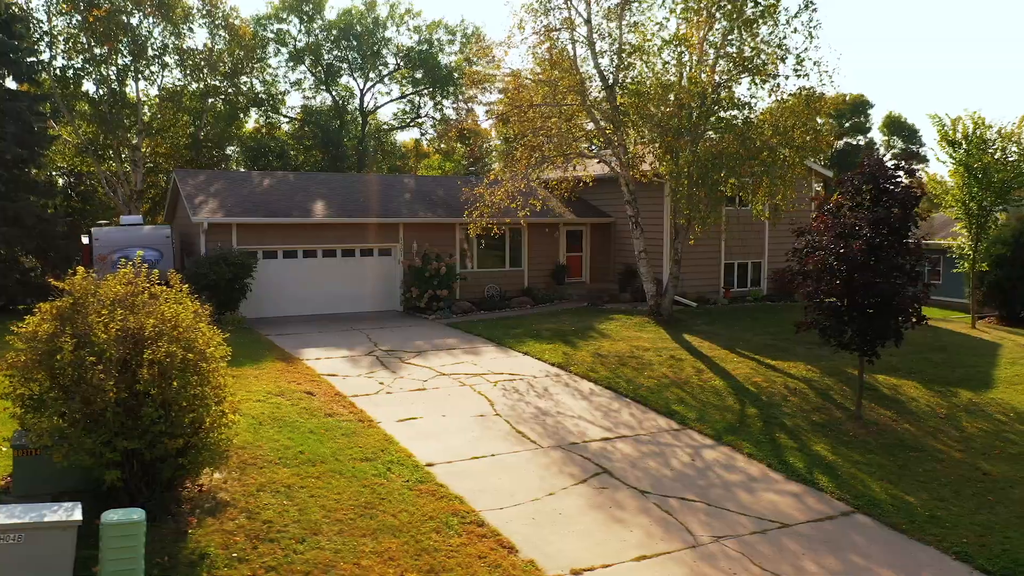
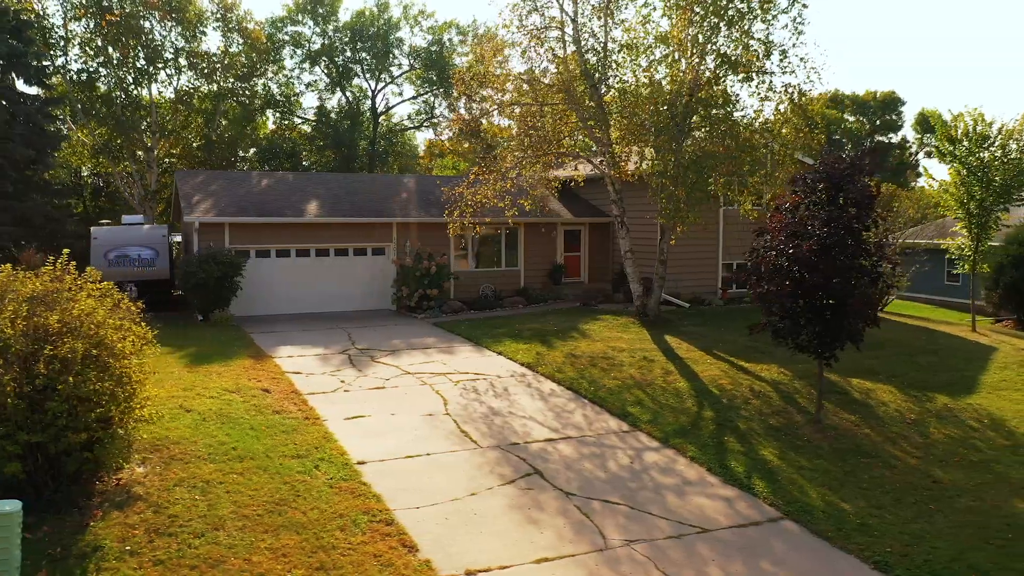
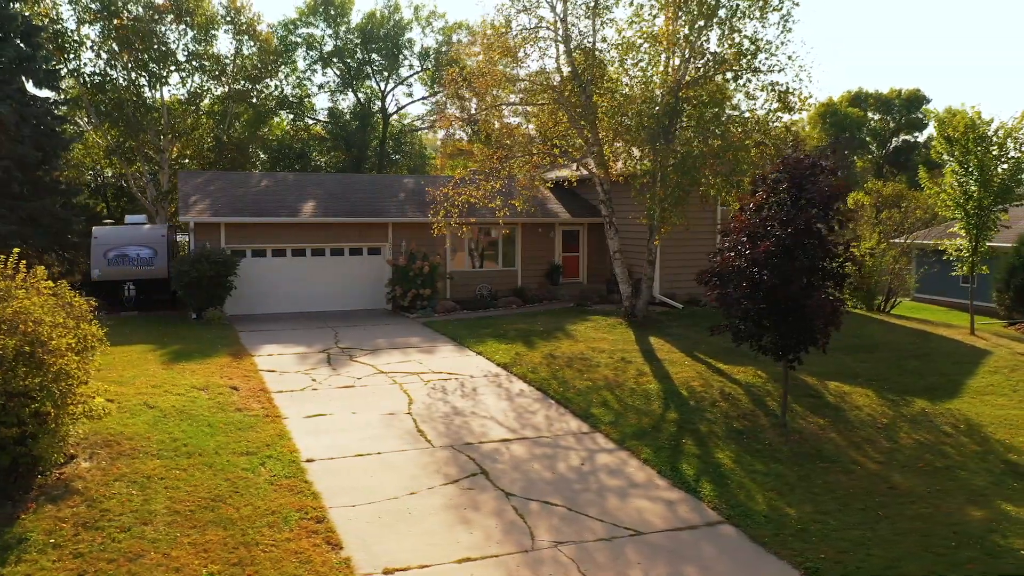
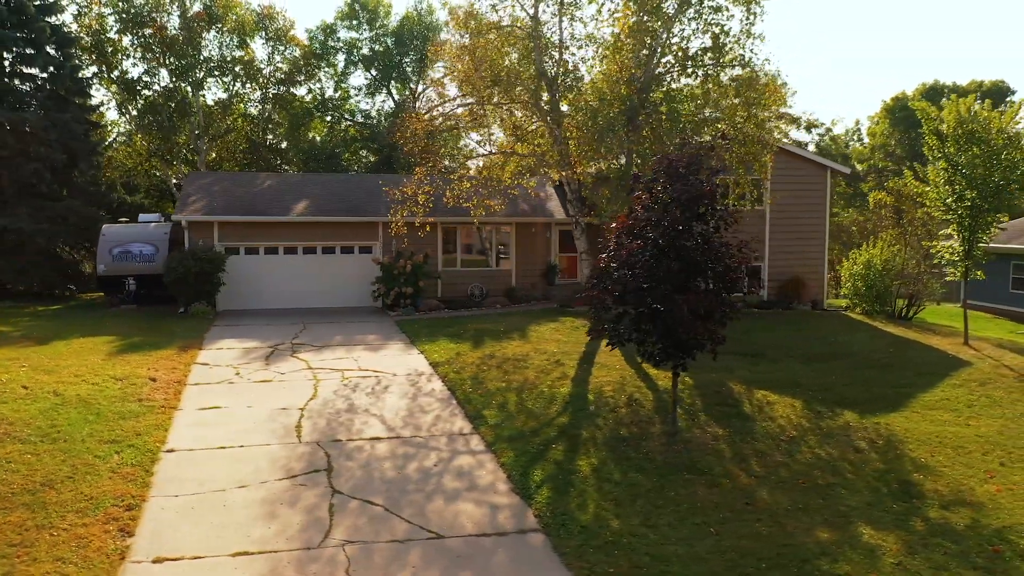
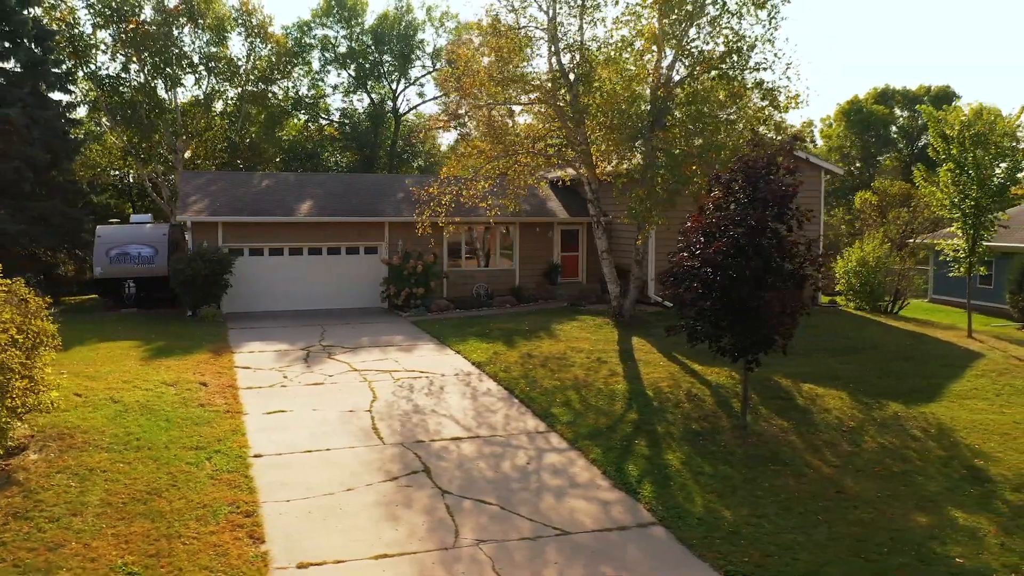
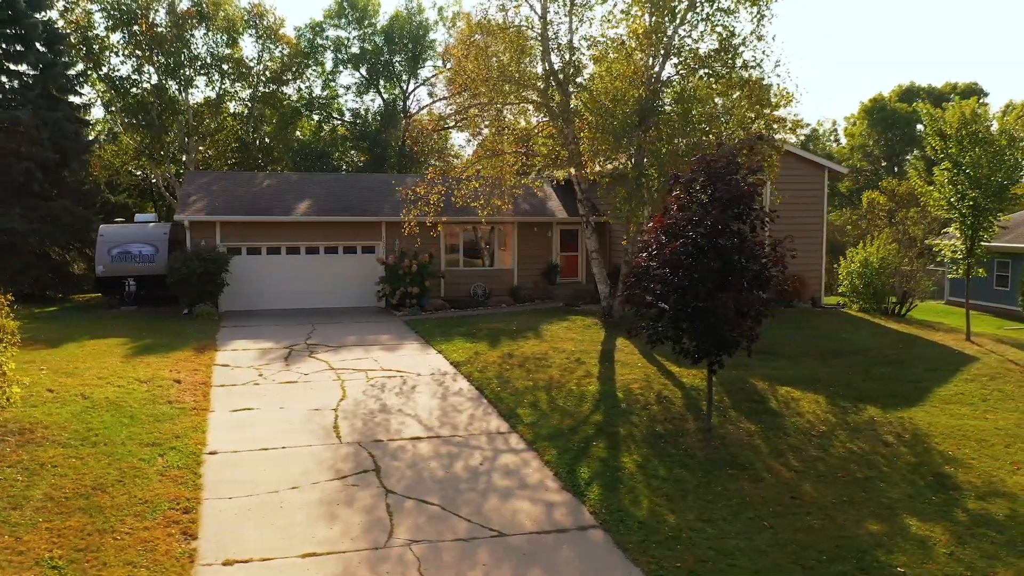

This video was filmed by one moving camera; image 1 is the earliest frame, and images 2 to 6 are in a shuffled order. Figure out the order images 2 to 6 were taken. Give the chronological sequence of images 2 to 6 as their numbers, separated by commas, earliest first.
2, 3, 5, 6, 4
